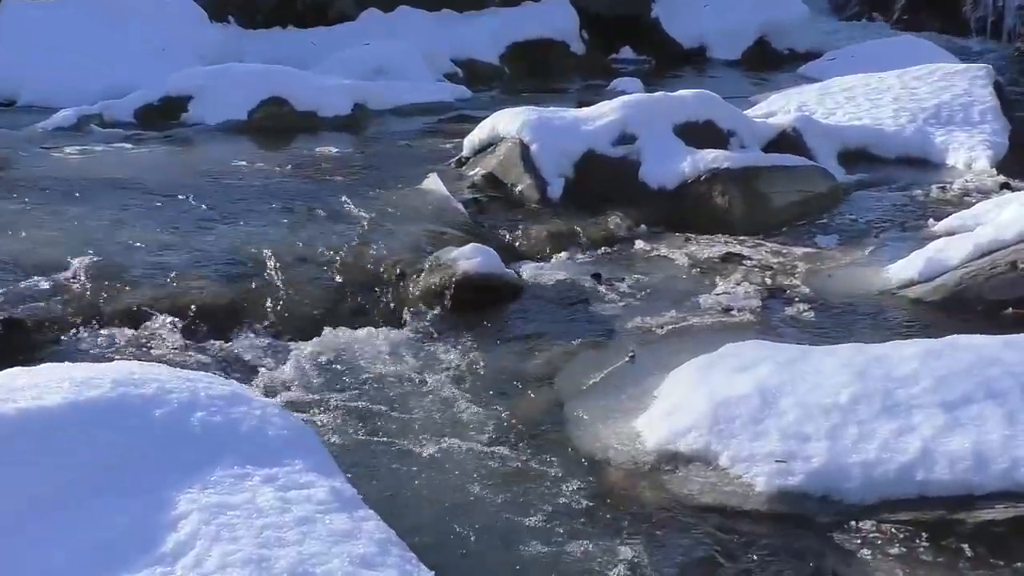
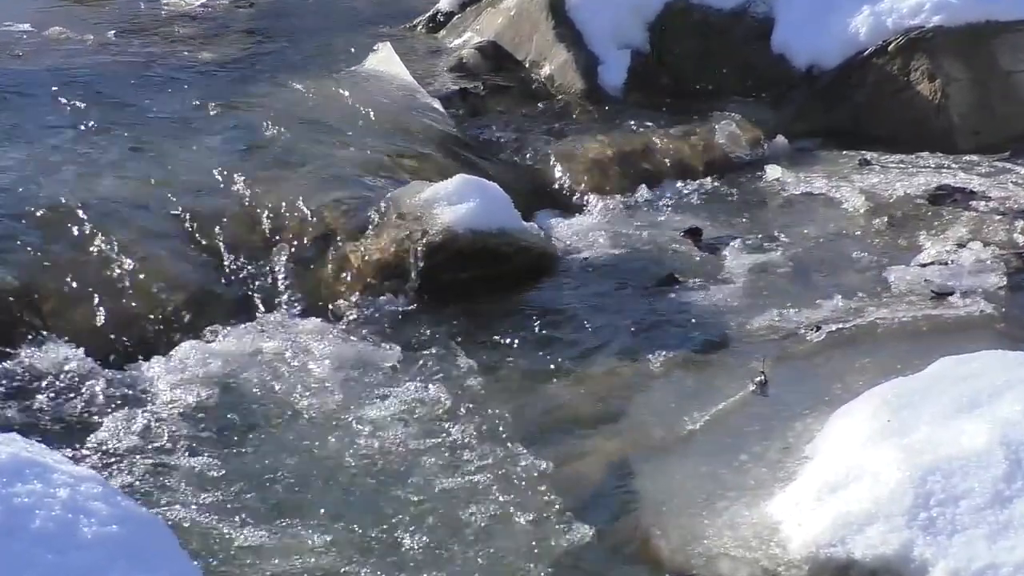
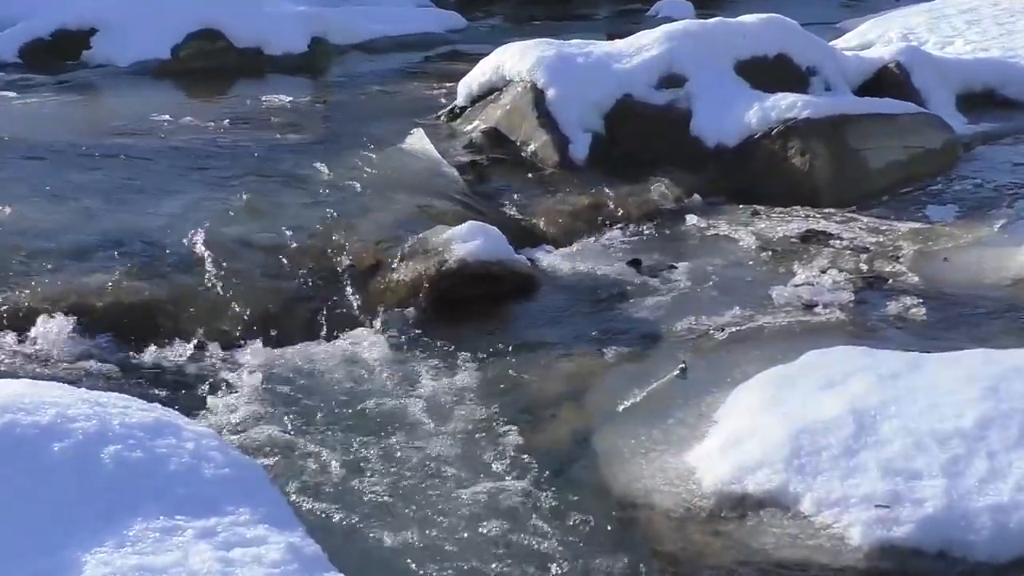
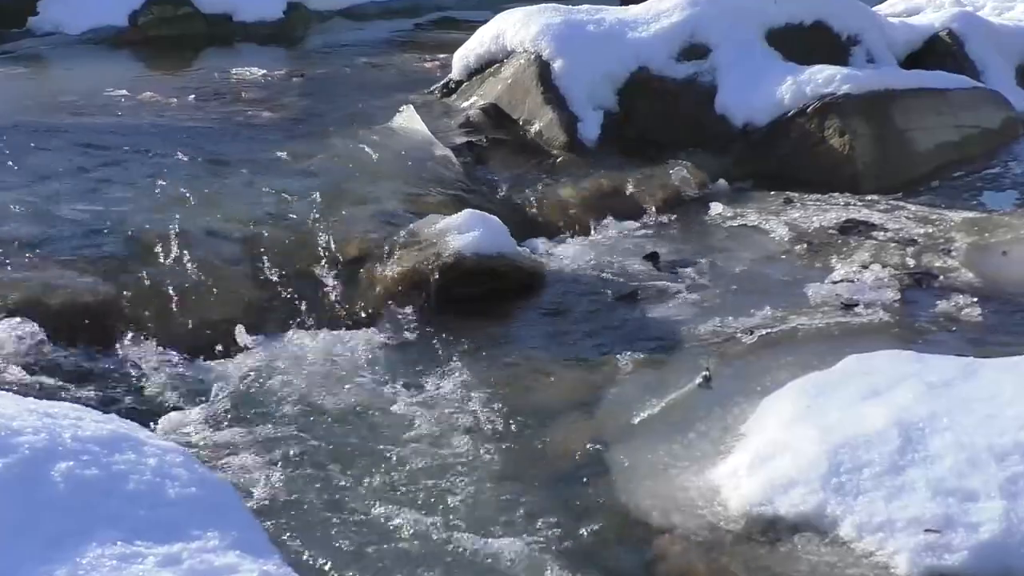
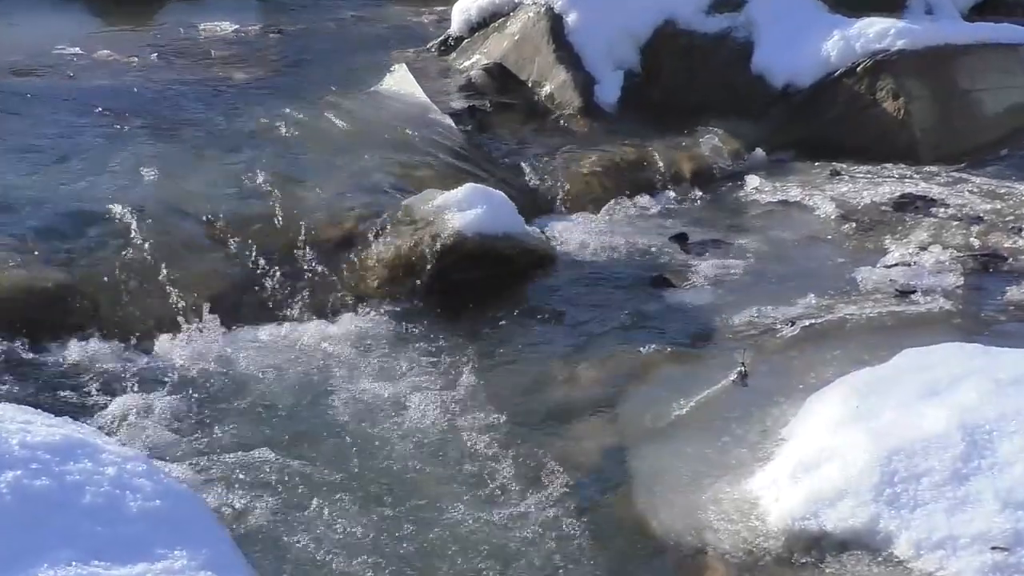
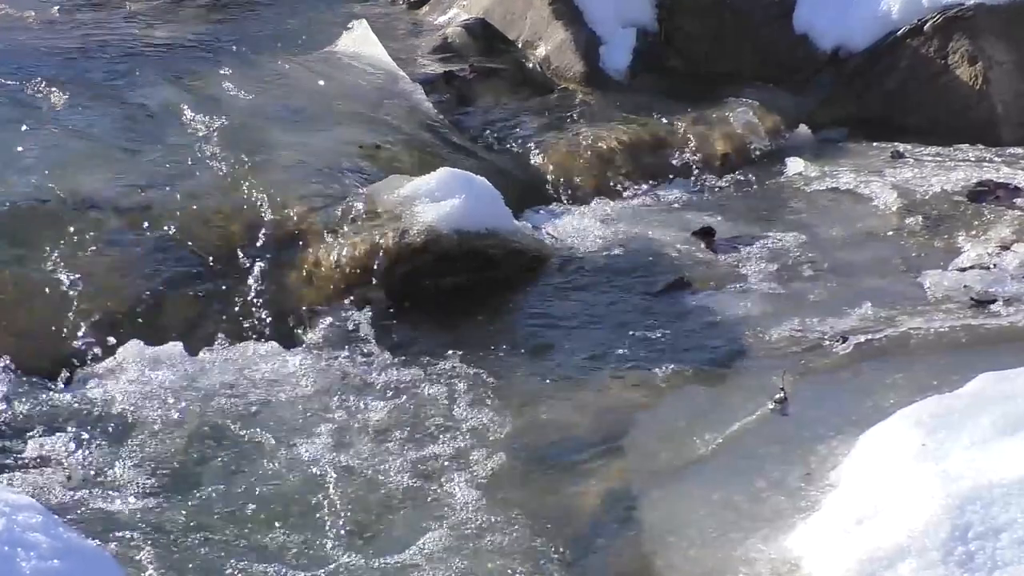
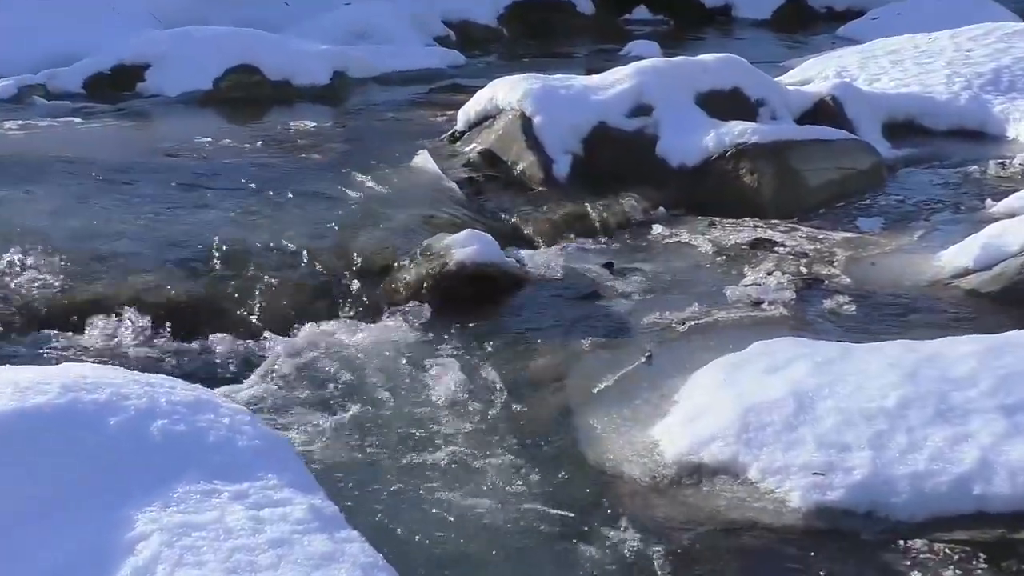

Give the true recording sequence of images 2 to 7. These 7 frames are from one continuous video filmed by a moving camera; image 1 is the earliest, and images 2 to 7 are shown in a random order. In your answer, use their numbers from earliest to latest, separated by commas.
7, 3, 4, 5, 2, 6
